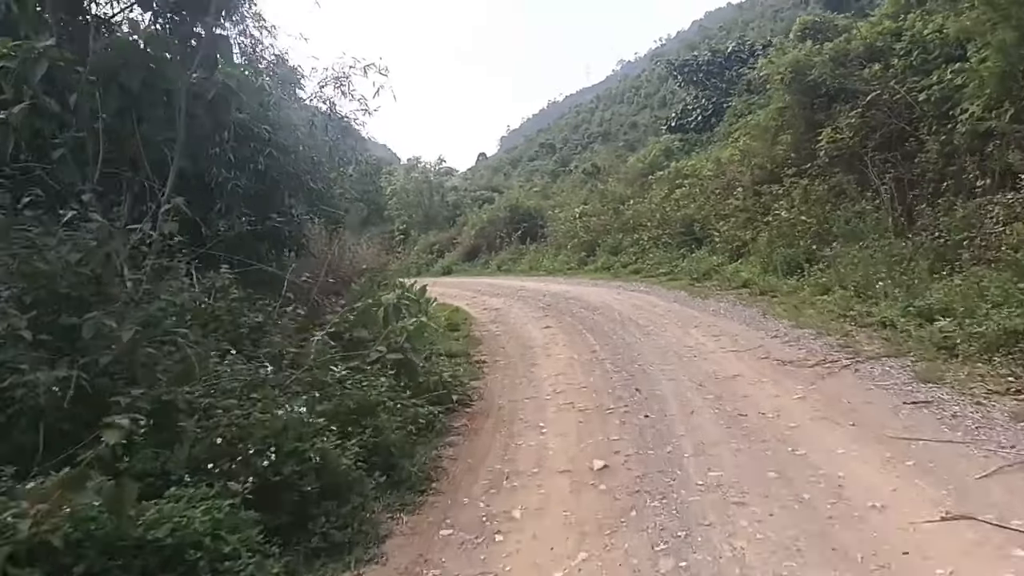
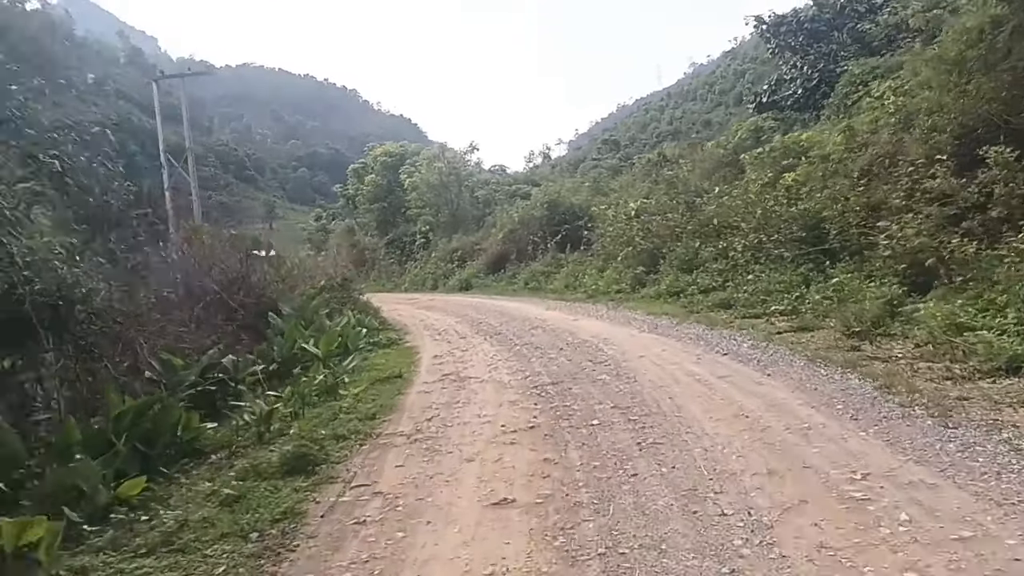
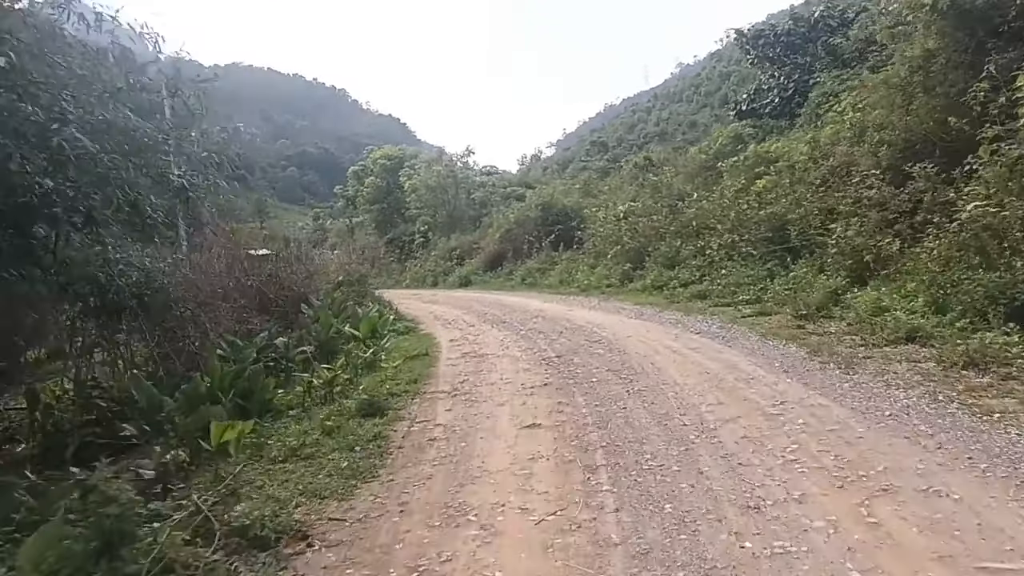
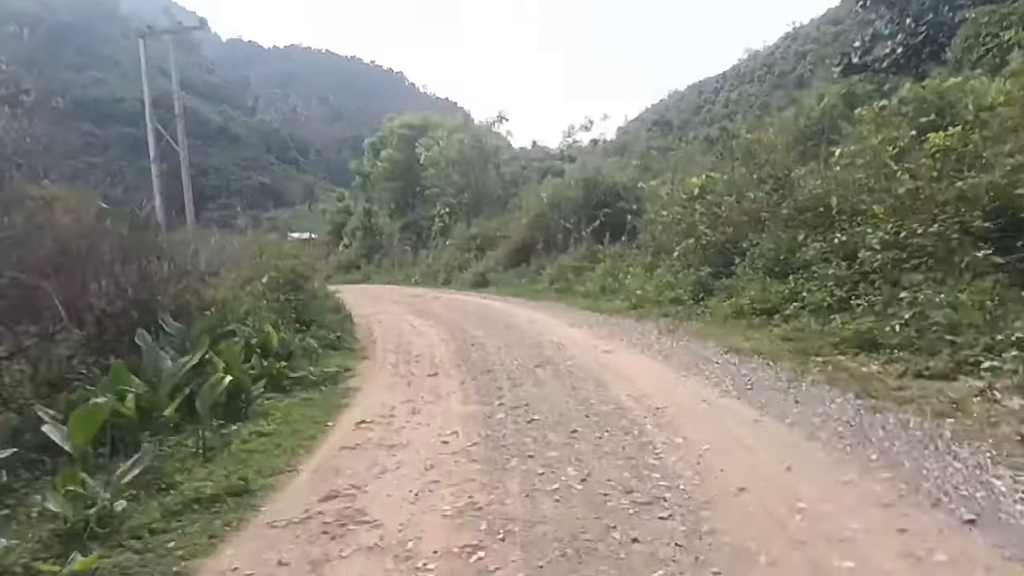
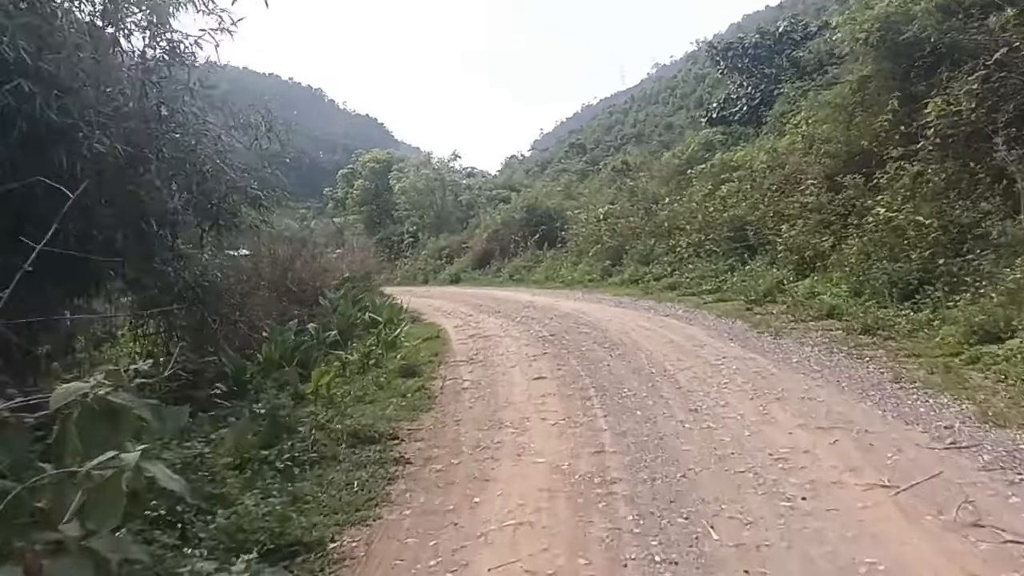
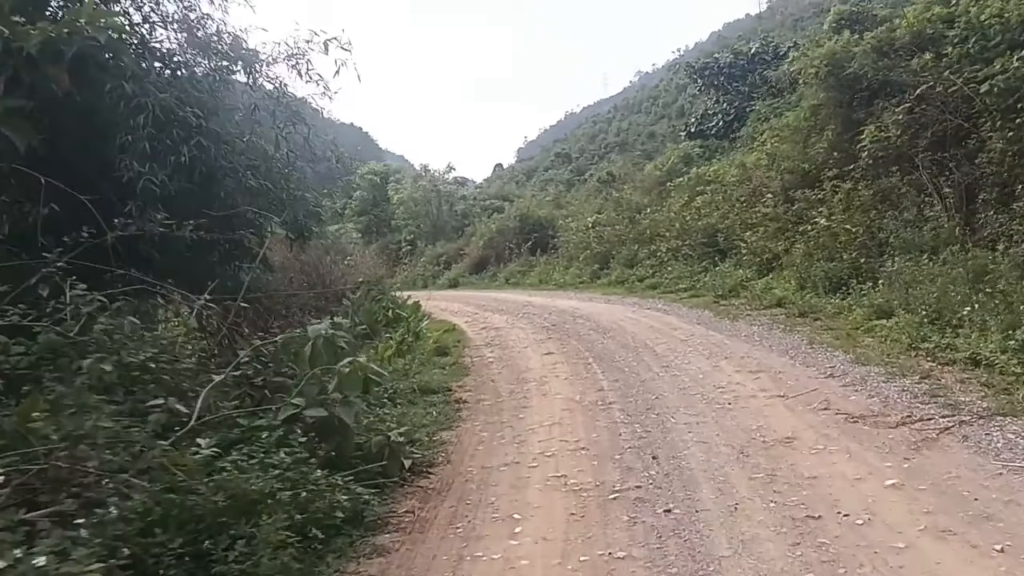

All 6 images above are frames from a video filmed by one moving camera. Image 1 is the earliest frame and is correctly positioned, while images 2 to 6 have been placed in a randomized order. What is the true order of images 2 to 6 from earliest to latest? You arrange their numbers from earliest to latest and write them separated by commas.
6, 5, 3, 2, 4
